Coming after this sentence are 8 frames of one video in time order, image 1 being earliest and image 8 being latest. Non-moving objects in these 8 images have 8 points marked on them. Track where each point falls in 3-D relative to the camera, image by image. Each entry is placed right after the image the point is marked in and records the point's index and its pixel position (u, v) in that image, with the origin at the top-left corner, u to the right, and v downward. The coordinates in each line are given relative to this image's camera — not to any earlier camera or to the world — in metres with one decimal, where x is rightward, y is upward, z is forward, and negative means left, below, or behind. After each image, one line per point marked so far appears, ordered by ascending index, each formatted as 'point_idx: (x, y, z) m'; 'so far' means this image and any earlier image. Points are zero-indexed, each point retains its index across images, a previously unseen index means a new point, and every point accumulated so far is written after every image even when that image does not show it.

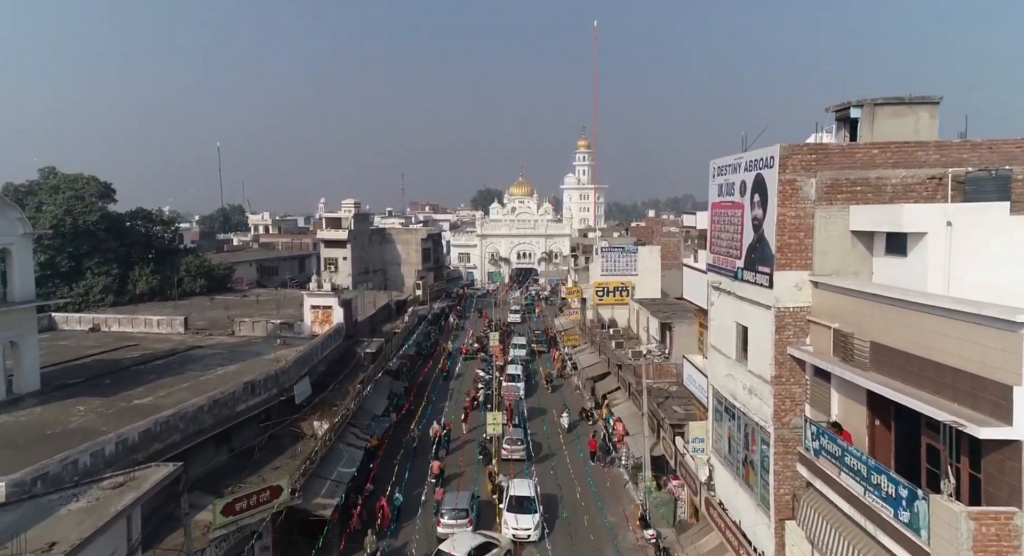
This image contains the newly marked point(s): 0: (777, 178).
0: (+3.3, +1.3, +9.0) m
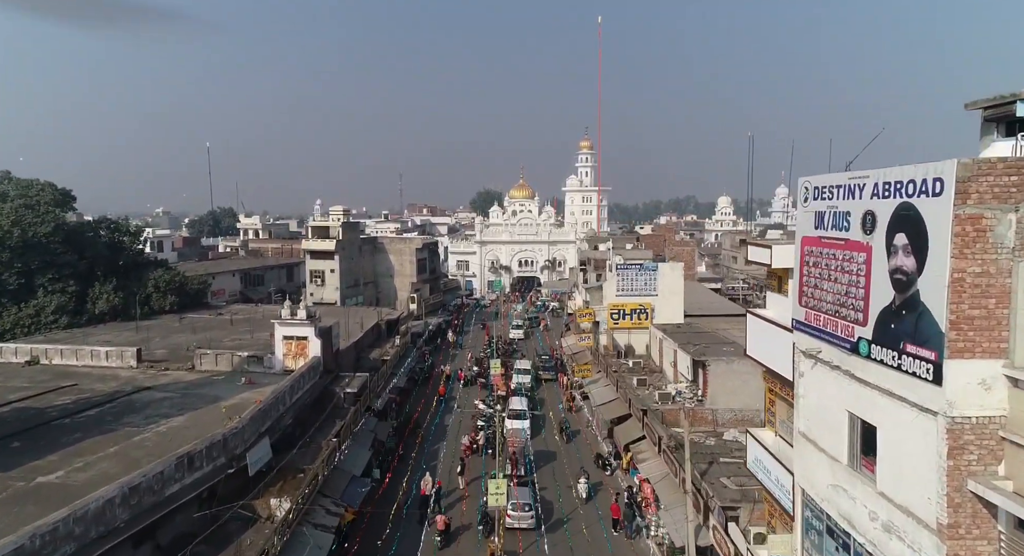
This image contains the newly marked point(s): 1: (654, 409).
0: (+3.5, +0.5, +5.7) m
1: (+3.6, -3.3, +18.5) m
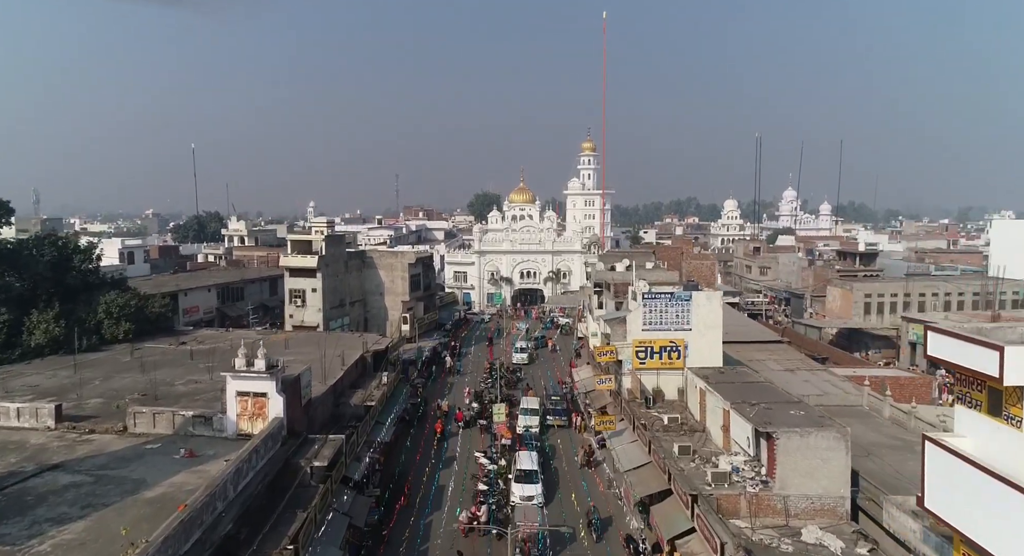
0: (+3.8, -0.4, +1.6) m
1: (+3.9, -4.3, +14.4) m
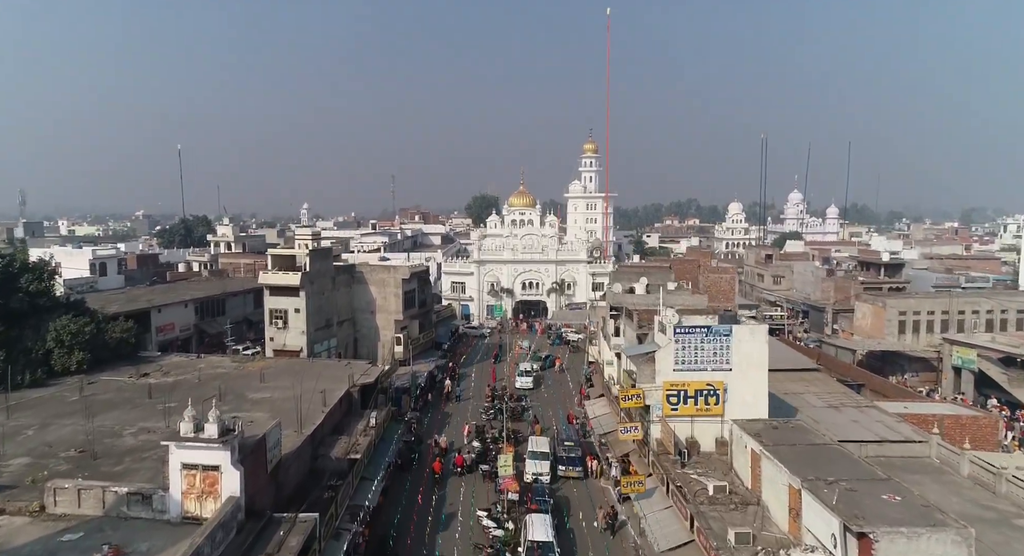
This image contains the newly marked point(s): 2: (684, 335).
0: (+4.1, -1.2, -1.7) m
1: (+4.1, -5.1, +11.2) m
2: (+4.5, -1.5, +18.8) m
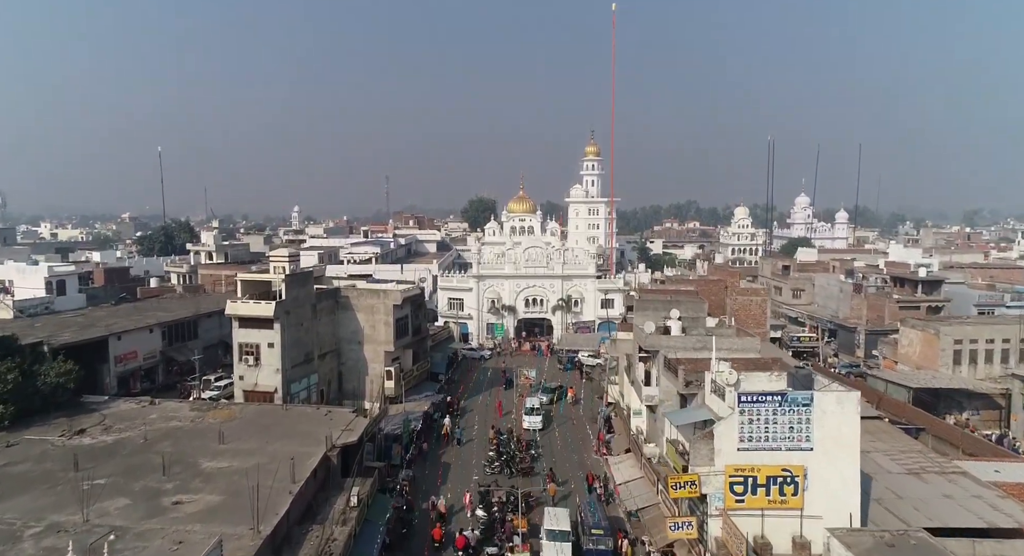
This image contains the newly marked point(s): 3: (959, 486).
0: (+4.6, -2.3, -5.9) m
1: (+4.6, -6.2, +7.0) m
2: (+4.8, -2.6, +14.6) m
3: (+11.7, -5.5, +19.0) m
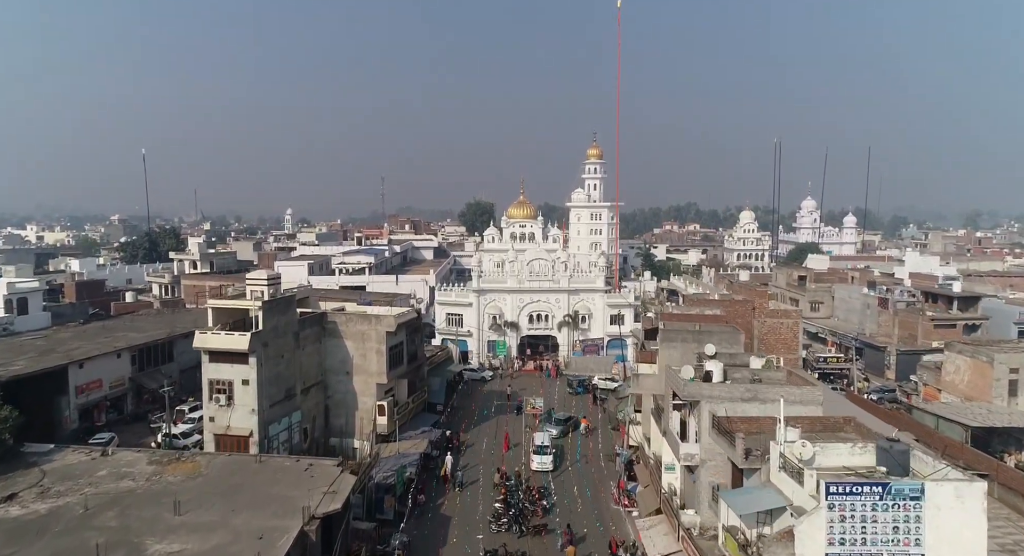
0: (+5.1, -3.2, -9.1) m
1: (+5.0, -7.0, +3.7) m
2: (+5.2, -3.4, +11.4) m
3: (+12.0, -6.3, +15.7) m
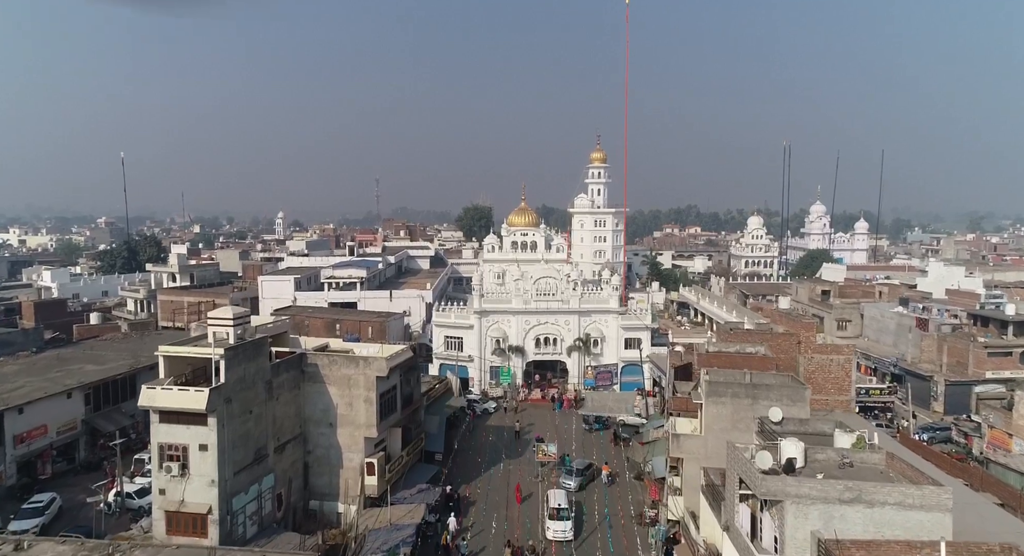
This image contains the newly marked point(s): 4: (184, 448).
0: (+5.7, -4.3, -13.3) m
1: (+5.5, -8.2, -0.4) m
2: (+5.7, -4.6, +7.2) m
3: (+12.5, -7.5, +11.6) m
4: (-8.7, -4.5, +19.1) m
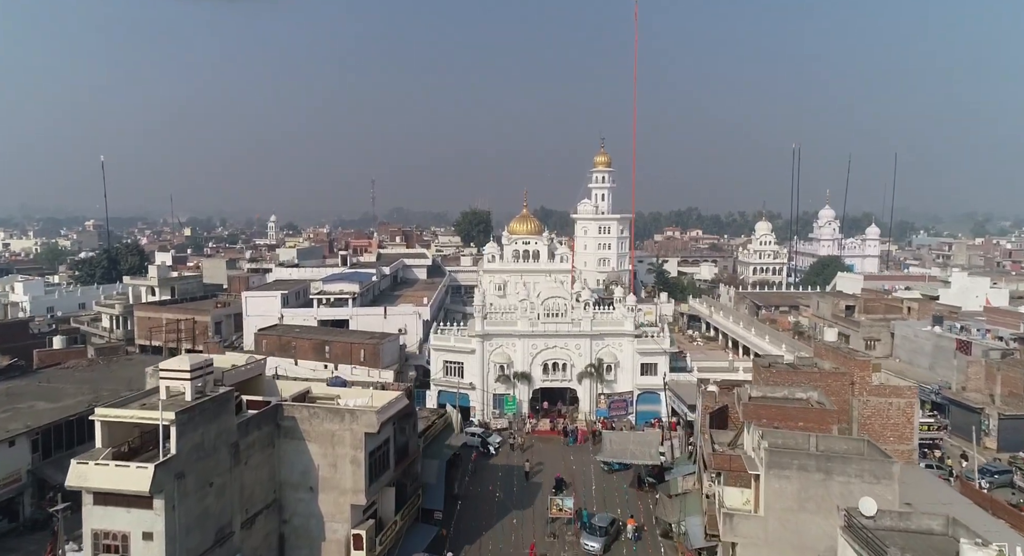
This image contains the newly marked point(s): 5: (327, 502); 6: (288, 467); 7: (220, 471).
0: (+6.3, -5.3, -16.9) m
1: (+6.0, -9.2, -4.1) m
2: (+6.2, -5.6, +3.6) m
3: (+12.9, -8.5, +8.1) m
4: (-8.3, -5.5, +15.4) m
5: (-5.0, -6.1, +19.7) m
6: (-6.1, -5.1, +19.8) m
7: (-7.0, -4.6, +17.3) m
